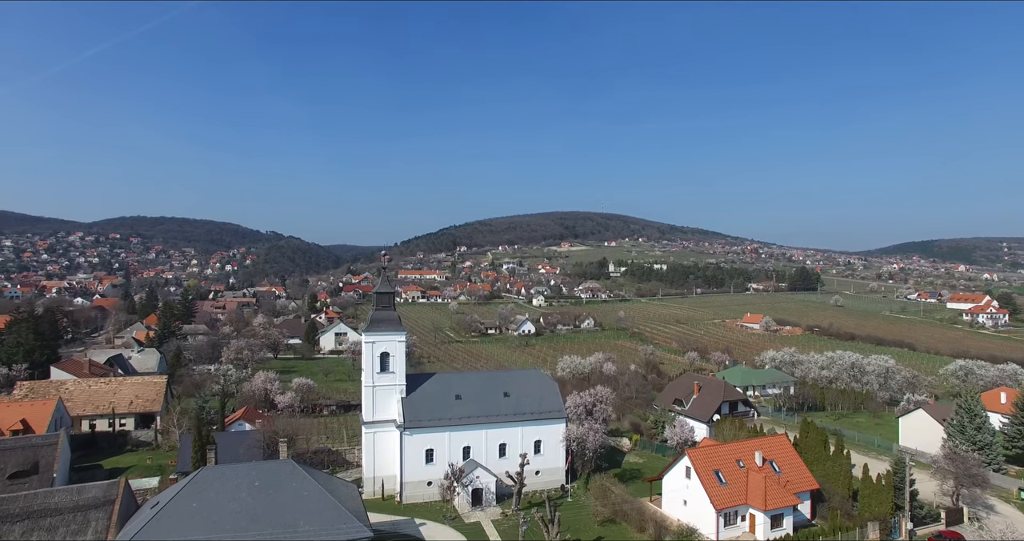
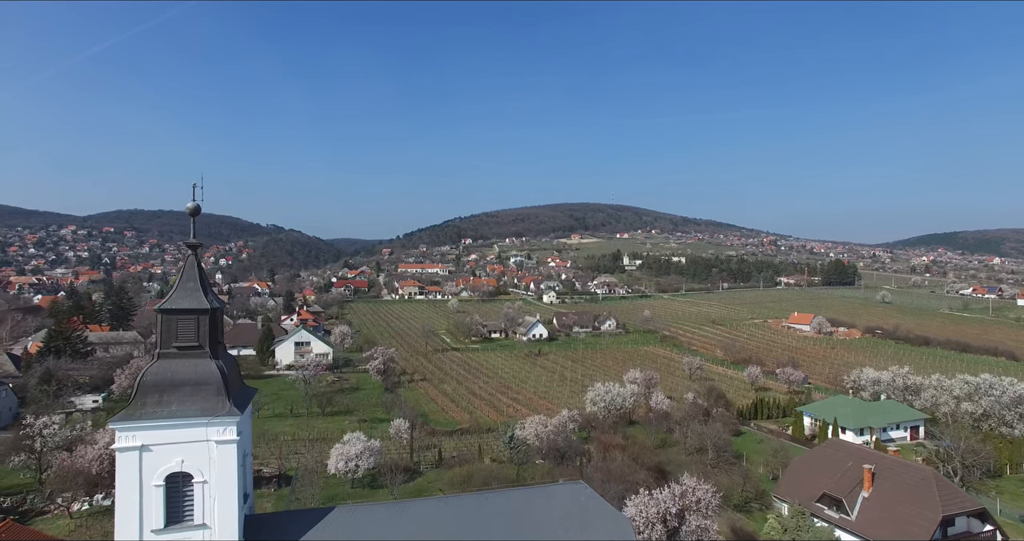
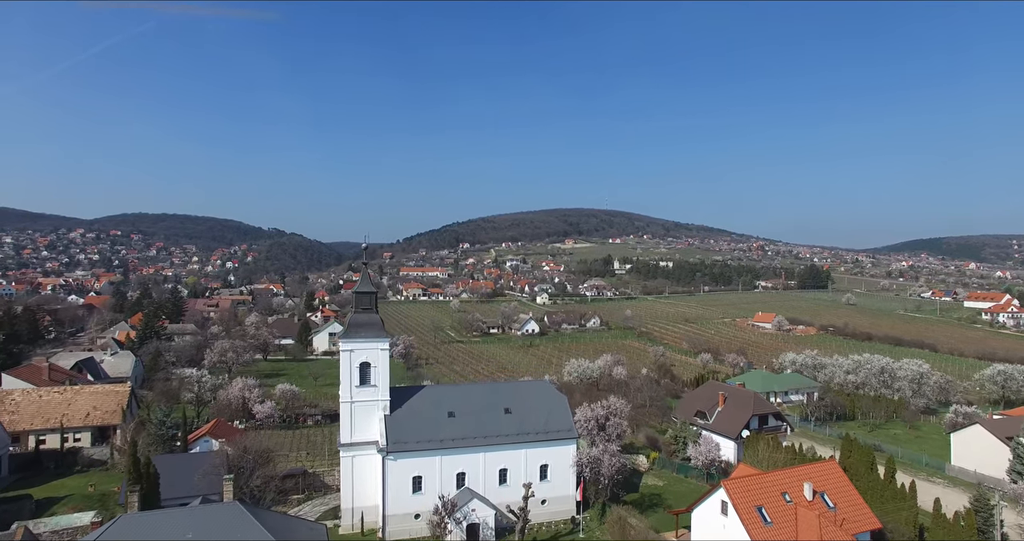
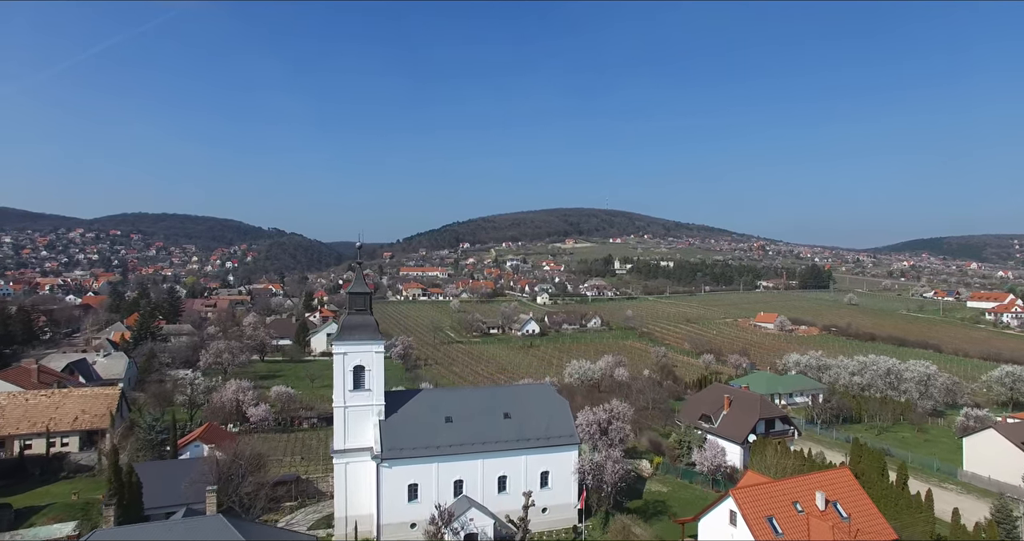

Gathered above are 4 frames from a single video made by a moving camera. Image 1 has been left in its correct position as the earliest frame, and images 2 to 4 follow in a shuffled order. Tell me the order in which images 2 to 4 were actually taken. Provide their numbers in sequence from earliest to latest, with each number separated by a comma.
3, 4, 2
